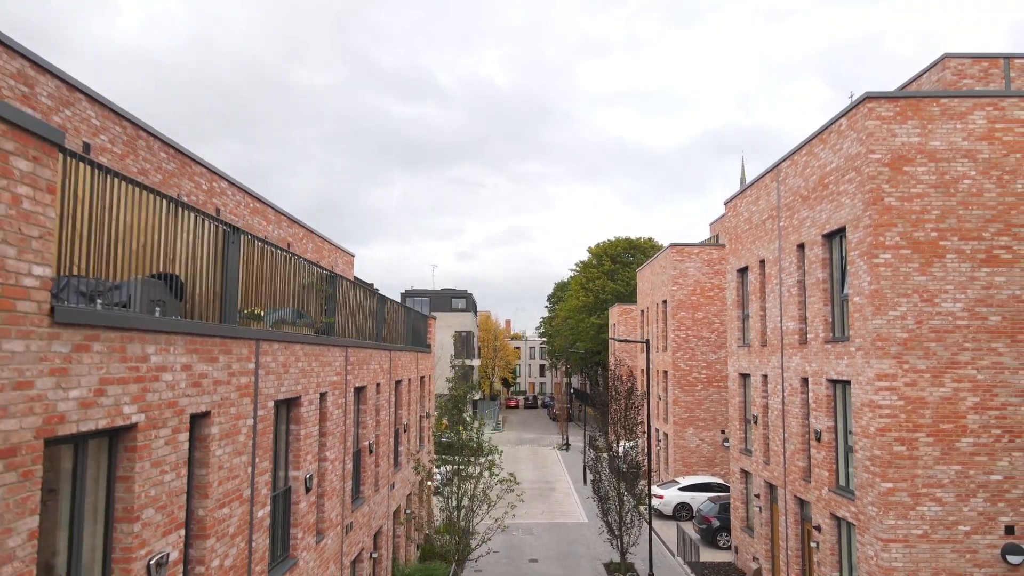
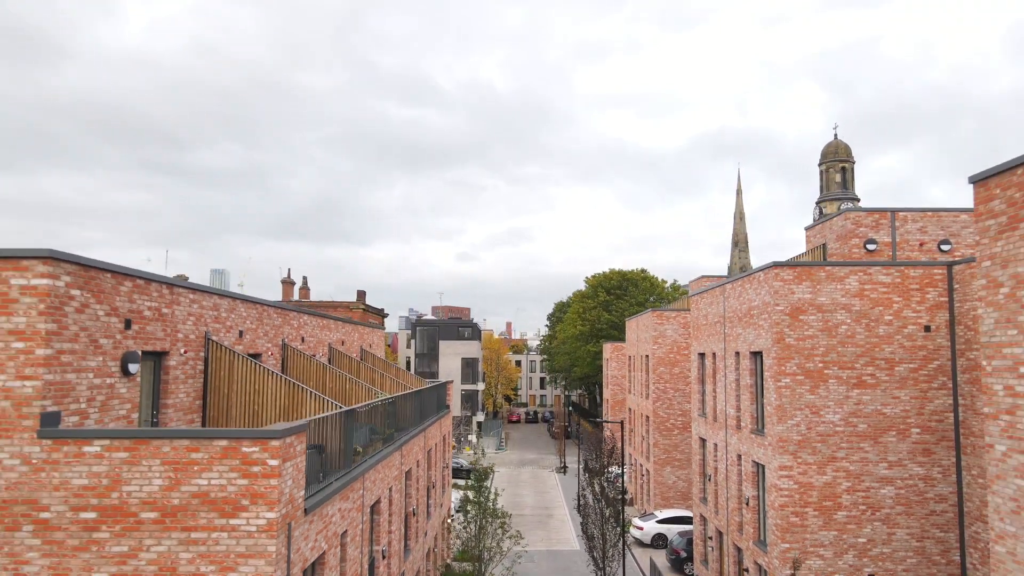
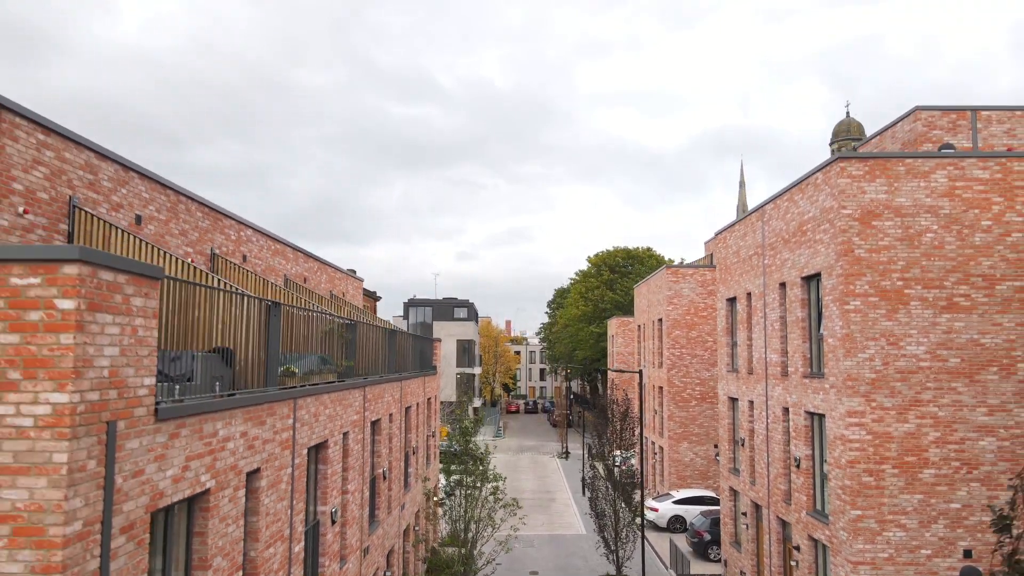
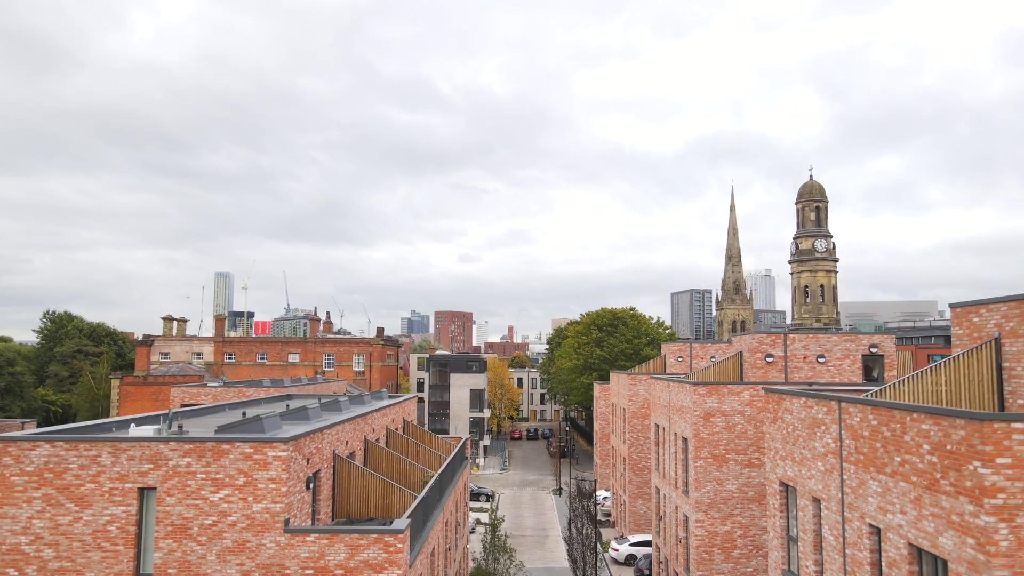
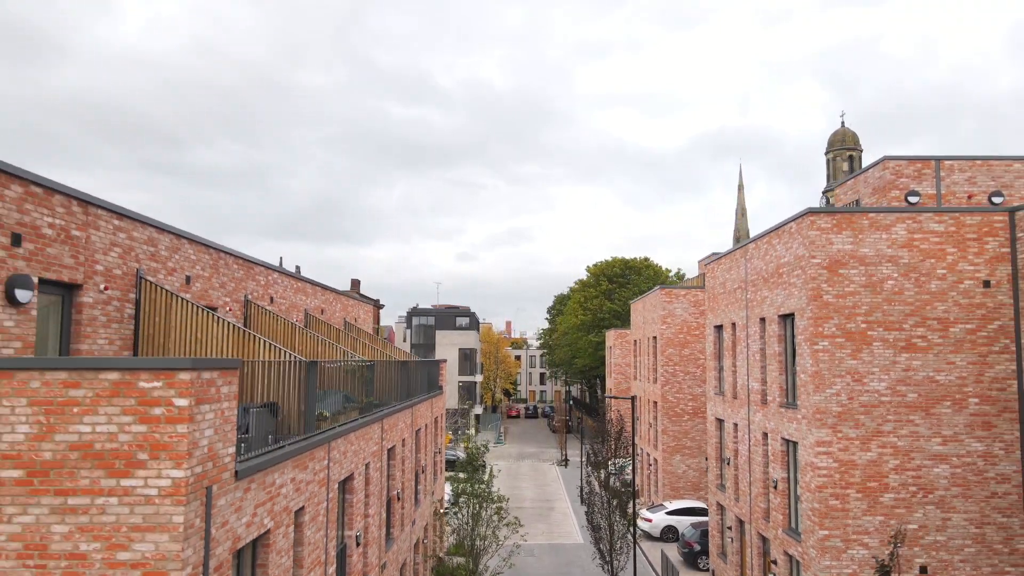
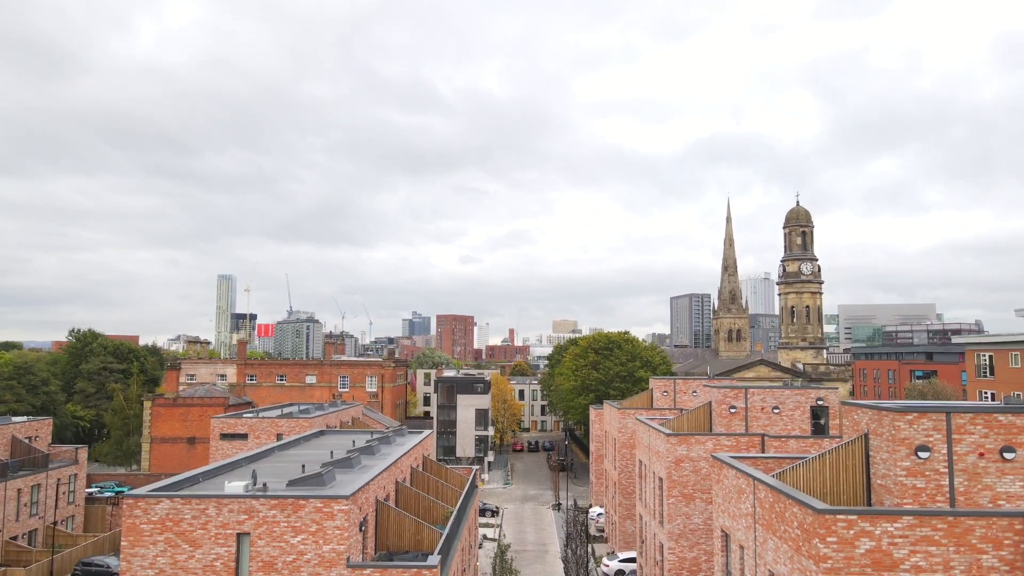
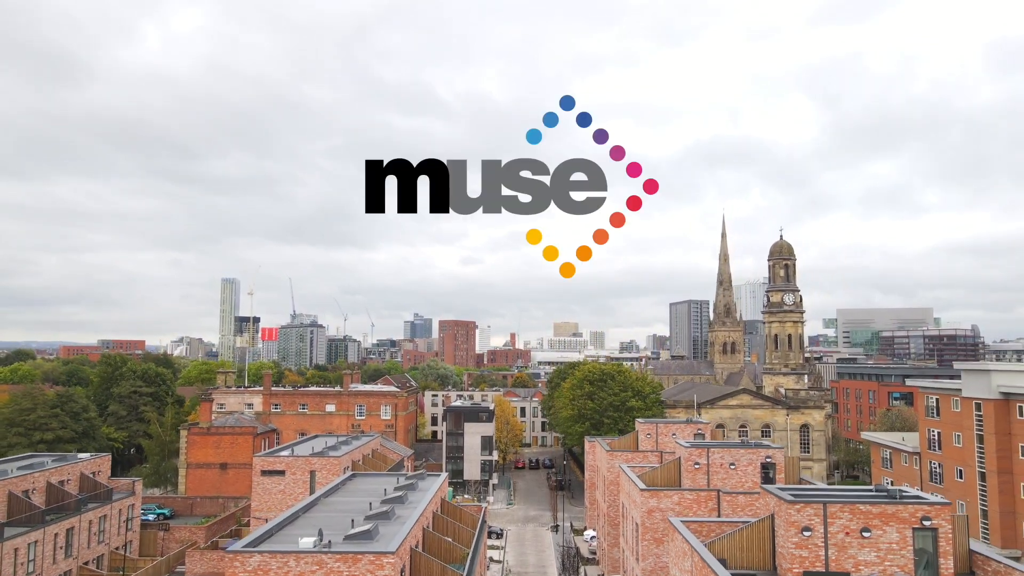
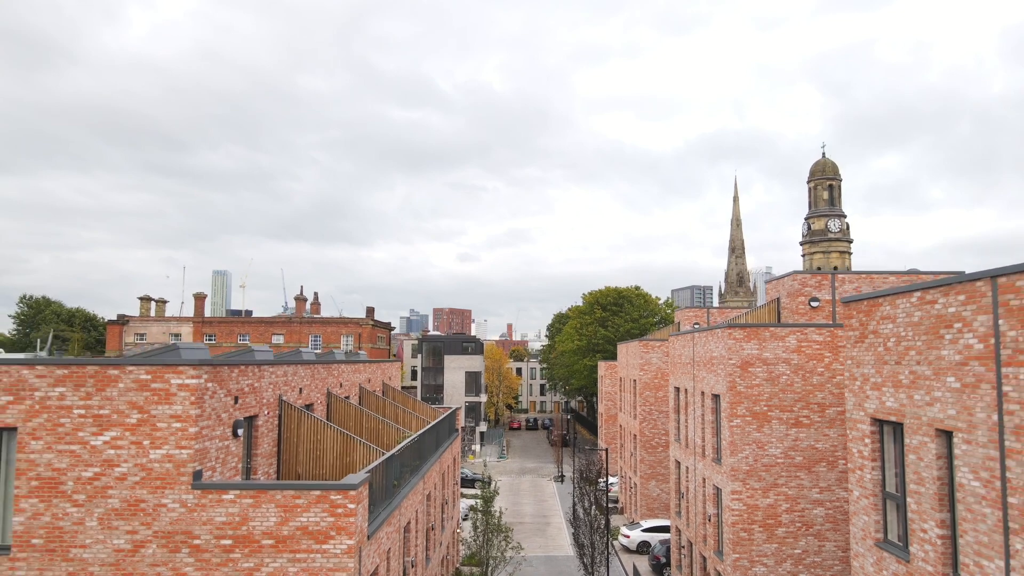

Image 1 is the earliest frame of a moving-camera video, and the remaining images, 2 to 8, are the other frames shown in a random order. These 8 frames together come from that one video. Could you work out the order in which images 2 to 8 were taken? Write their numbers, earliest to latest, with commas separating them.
3, 5, 2, 8, 4, 6, 7
